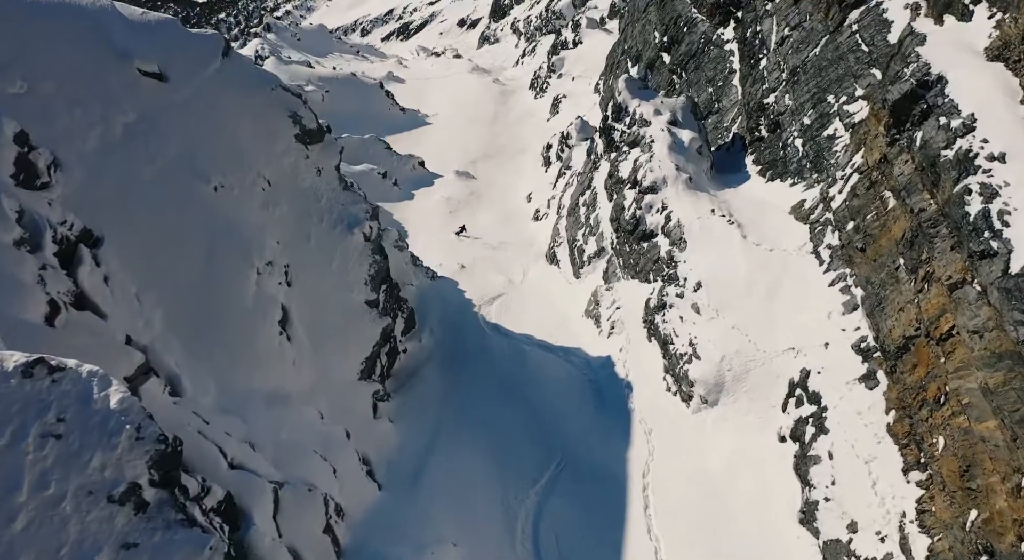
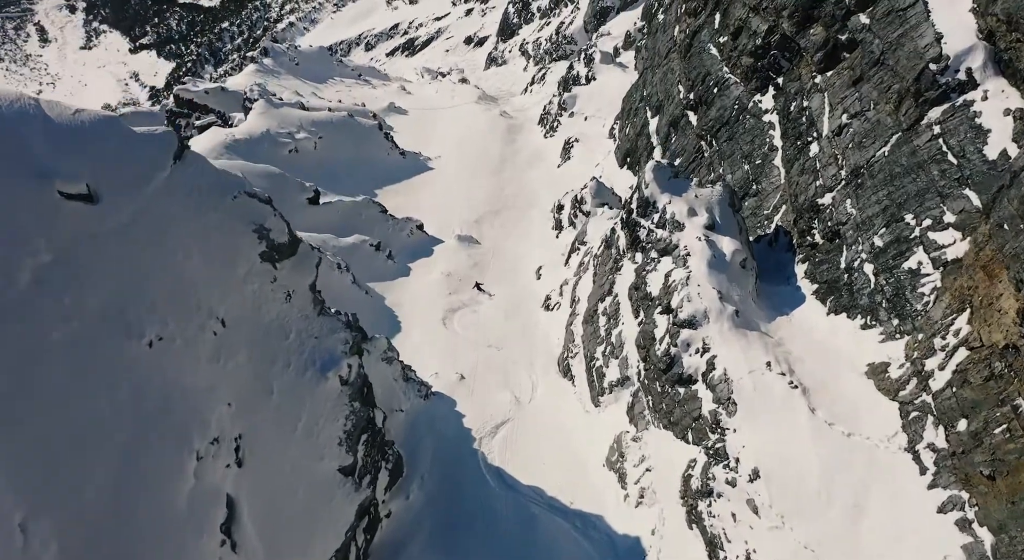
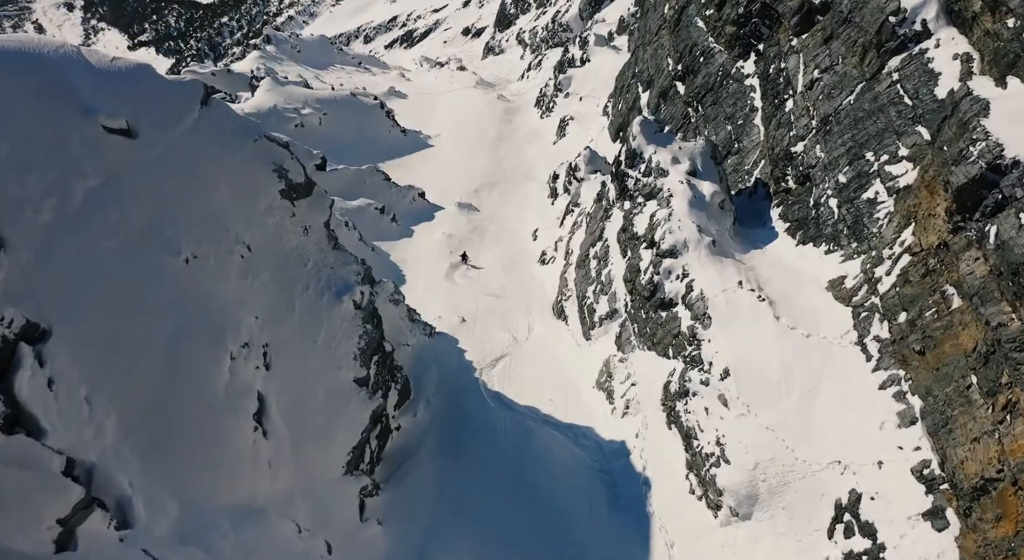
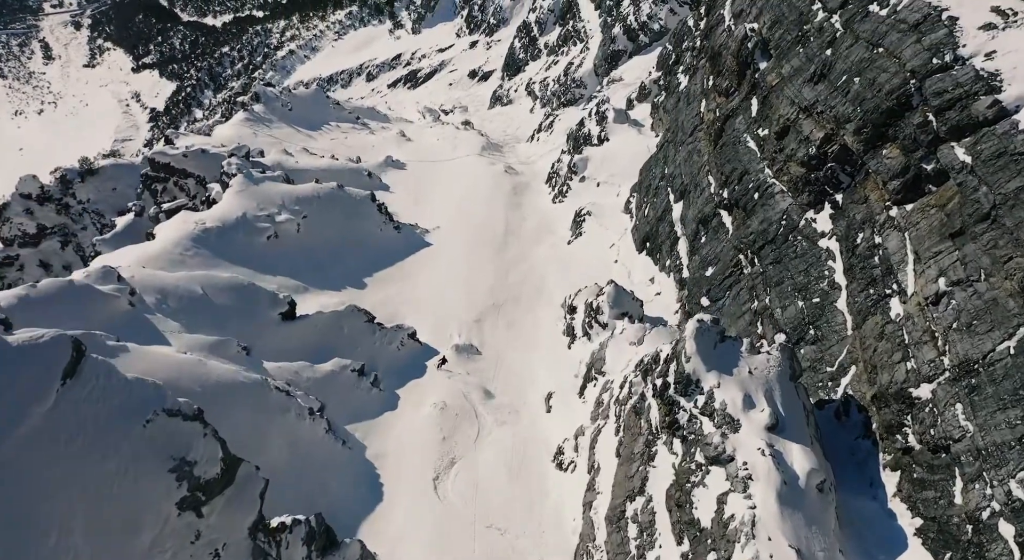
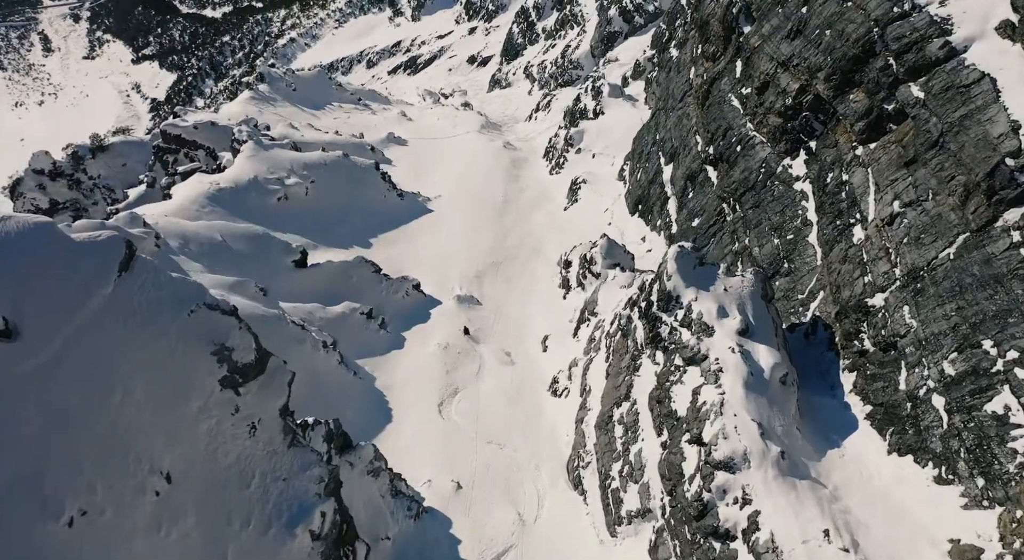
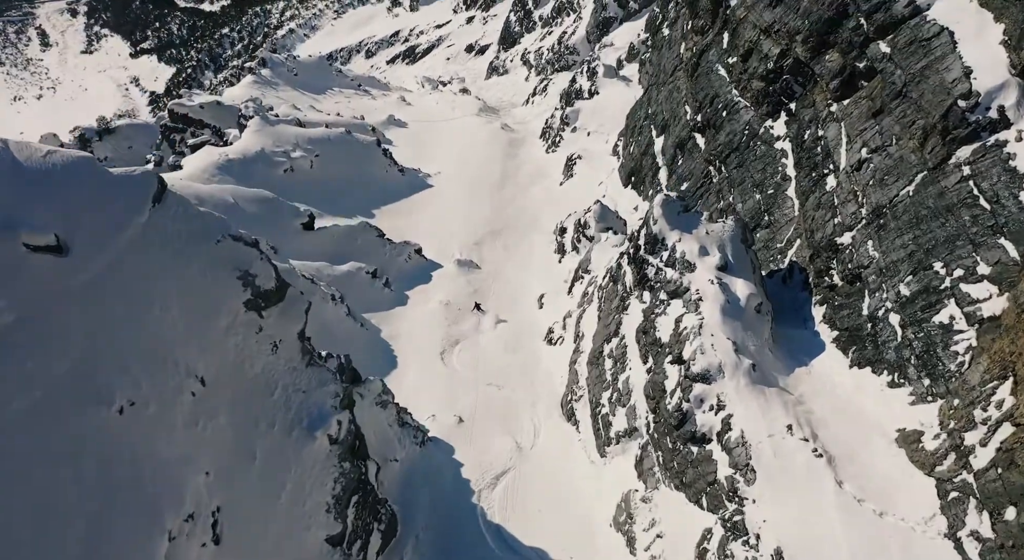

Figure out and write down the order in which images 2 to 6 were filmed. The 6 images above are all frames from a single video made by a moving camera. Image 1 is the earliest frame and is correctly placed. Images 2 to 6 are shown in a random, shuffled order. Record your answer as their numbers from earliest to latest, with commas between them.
3, 2, 6, 5, 4
